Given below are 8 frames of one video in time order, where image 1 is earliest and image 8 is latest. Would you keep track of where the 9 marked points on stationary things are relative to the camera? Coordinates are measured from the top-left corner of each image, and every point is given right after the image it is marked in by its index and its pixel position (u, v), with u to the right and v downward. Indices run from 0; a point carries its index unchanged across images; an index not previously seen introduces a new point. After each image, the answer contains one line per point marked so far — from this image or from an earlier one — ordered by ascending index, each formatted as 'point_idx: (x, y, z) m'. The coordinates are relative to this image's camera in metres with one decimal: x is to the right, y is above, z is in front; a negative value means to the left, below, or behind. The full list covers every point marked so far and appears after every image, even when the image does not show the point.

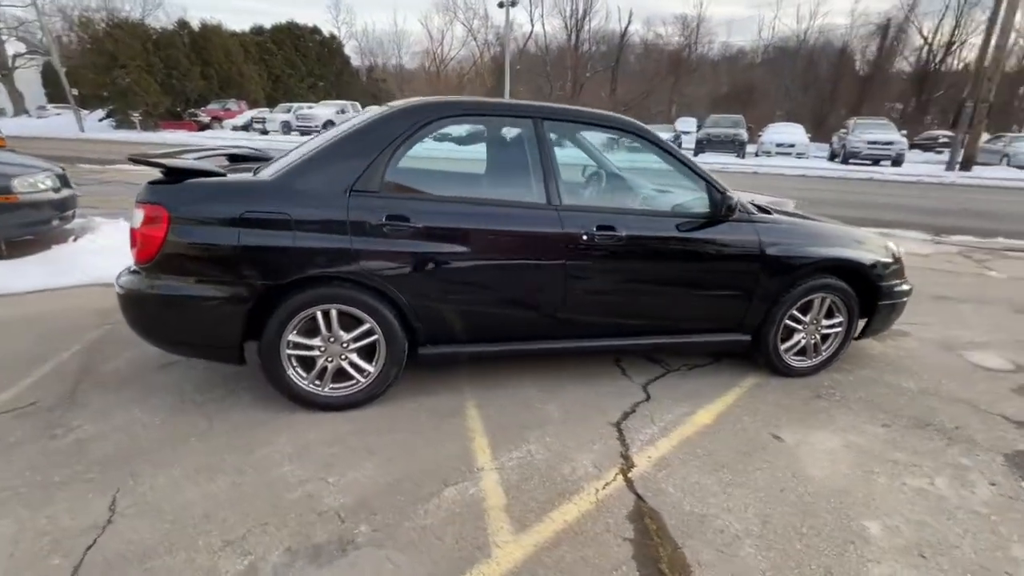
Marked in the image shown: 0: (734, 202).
0: (+1.5, +0.6, +3.0) m
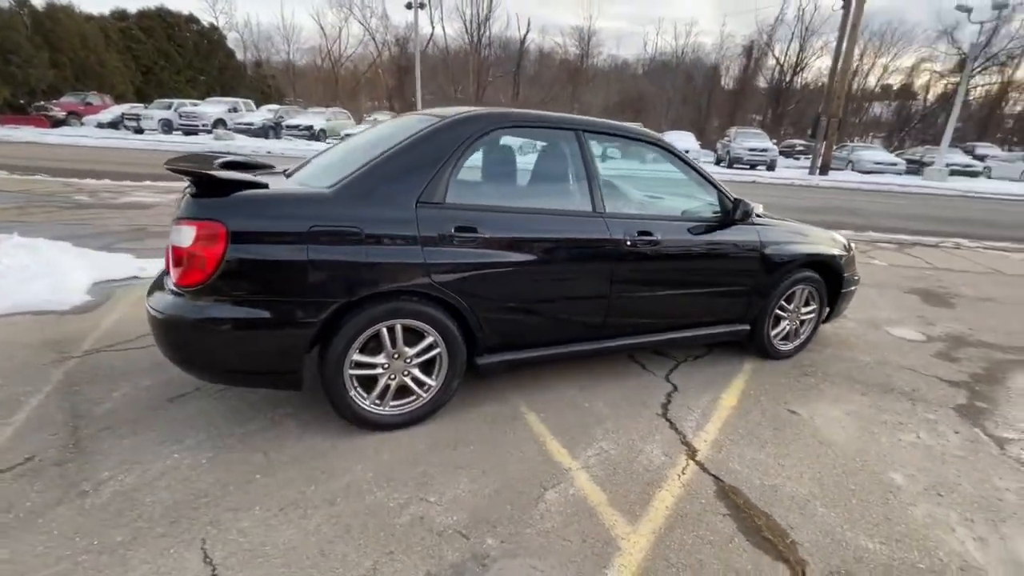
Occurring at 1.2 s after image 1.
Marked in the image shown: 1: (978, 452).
0: (+1.7, +0.6, +3.4) m
1: (+2.8, -1.0, +2.9) m
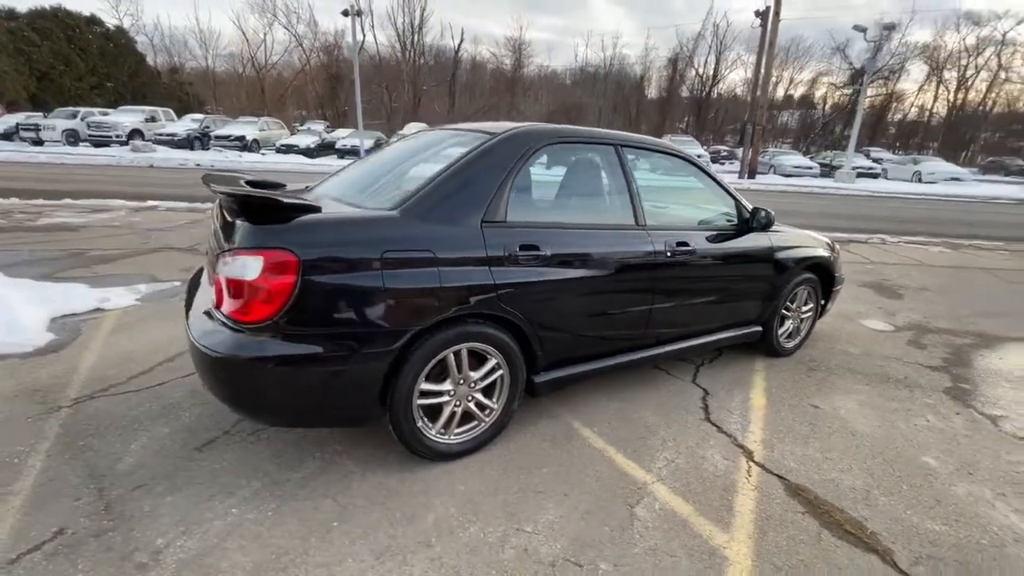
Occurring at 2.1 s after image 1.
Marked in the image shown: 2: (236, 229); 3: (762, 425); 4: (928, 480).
0: (+1.9, +0.6, +3.6) m
1: (+3.2, -1.0, +3.2) m
2: (-1.2, +0.3, +2.1) m
3: (+1.6, -0.9, +3.1) m
4: (+2.3, -1.1, +2.6) m
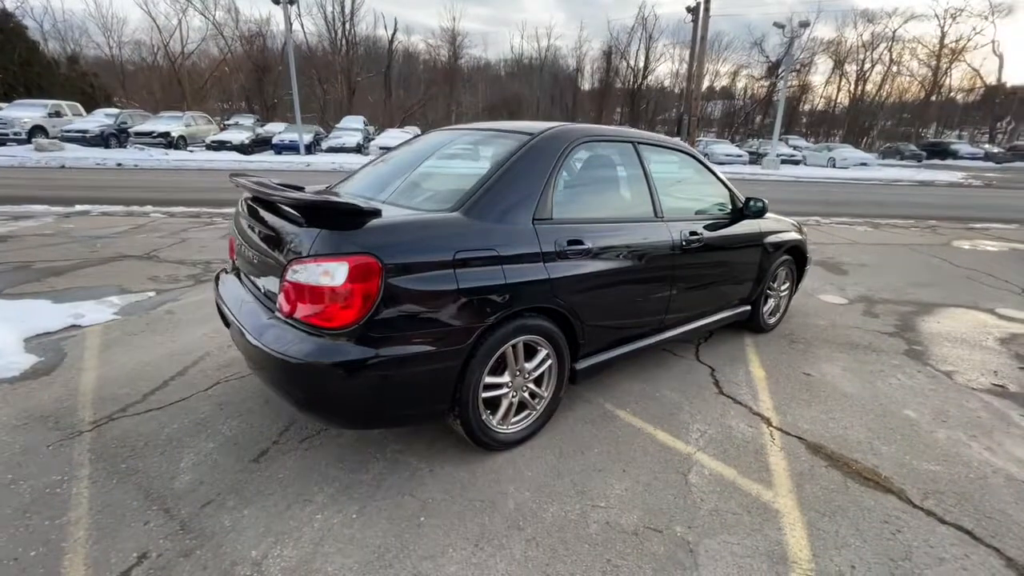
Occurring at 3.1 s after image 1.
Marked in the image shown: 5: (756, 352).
0: (+2.0, +0.7, +3.9) m
1: (+3.4, -0.7, +3.7) m
2: (-0.9, +0.2, +2.1) m
3: (+1.9, -0.8, +3.4) m
4: (+2.6, -0.9, +3.1) m
5: (+2.1, -0.6, +4.2) m
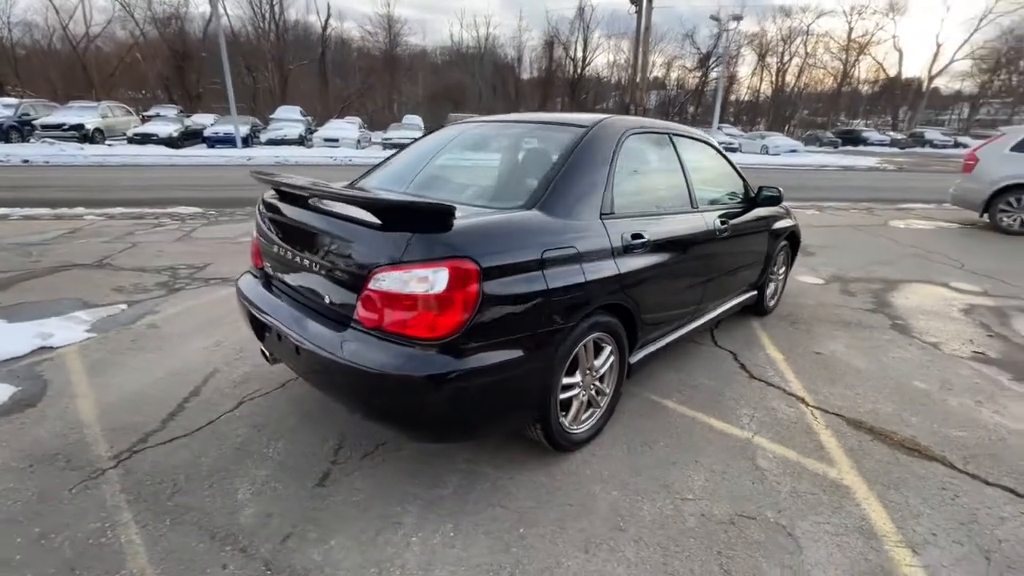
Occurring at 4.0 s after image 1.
0: (+2.1, +0.8, +4.1) m
1: (+3.6, -0.6, +4.1) m
2: (-0.5, +0.2, +1.9) m
3: (+2.1, -0.7, +3.6) m
4: (+2.9, -0.8, +3.3) m
5: (+2.3, -0.4, +4.4) m
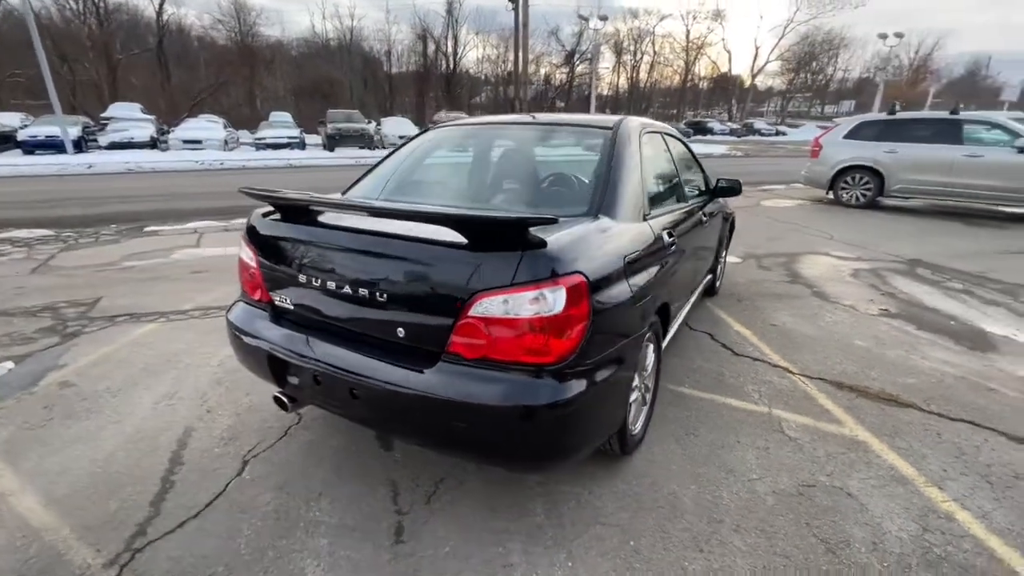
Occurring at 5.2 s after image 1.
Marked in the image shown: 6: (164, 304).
0: (+1.9, +1.0, +4.4) m
1: (+3.4, -0.3, +4.8) m
2: (-0.1, +0.1, +1.7) m
3: (+2.1, -0.5, +4.0) m
4: (+3.0, -0.5, +3.9) m
5: (+2.1, -0.3, +4.8) m
6: (-3.5, -0.2, +4.8) m
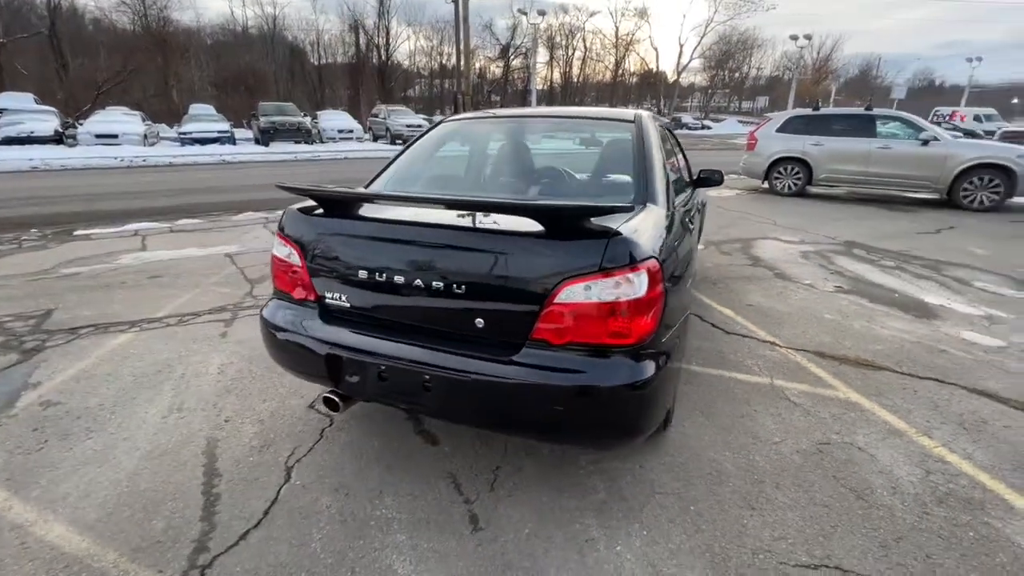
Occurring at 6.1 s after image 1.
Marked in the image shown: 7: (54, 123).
0: (+1.8, +1.1, +4.7) m
1: (+3.3, -0.1, +5.3) m
2: (+0.2, +0.2, +1.8) m
3: (+2.2, -0.3, +4.3) m
4: (+3.0, -0.3, +4.3) m
5: (+2.0, -0.1, +5.1) m
6: (-3.5, -0.2, +4.4) m
7: (-17.7, +6.4, +18.4) m
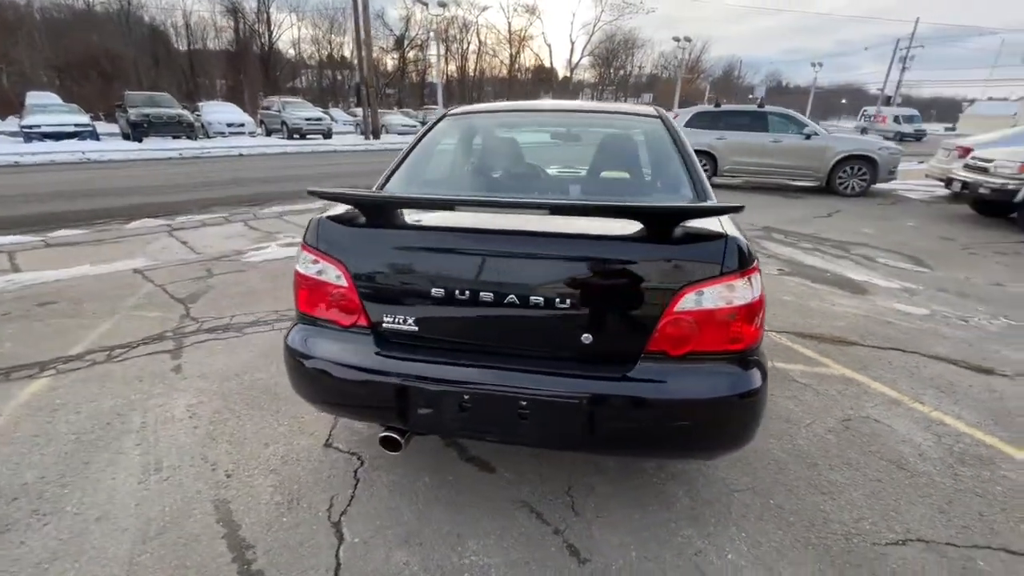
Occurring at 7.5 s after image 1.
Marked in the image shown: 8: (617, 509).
0: (+1.6, +1.2, +4.8) m
1: (+3.0, +0.1, +5.7) m
2: (+0.6, +0.1, +1.7) m
3: (+2.1, -0.2, +4.5) m
4: (+2.9, -0.2, +4.7) m
5: (+1.8, 0.0, +5.3) m
6: (-3.6, -0.5, +3.5) m
7: (-20.5, +5.3, +14.4) m
8: (+0.5, -1.0, +2.1) m
